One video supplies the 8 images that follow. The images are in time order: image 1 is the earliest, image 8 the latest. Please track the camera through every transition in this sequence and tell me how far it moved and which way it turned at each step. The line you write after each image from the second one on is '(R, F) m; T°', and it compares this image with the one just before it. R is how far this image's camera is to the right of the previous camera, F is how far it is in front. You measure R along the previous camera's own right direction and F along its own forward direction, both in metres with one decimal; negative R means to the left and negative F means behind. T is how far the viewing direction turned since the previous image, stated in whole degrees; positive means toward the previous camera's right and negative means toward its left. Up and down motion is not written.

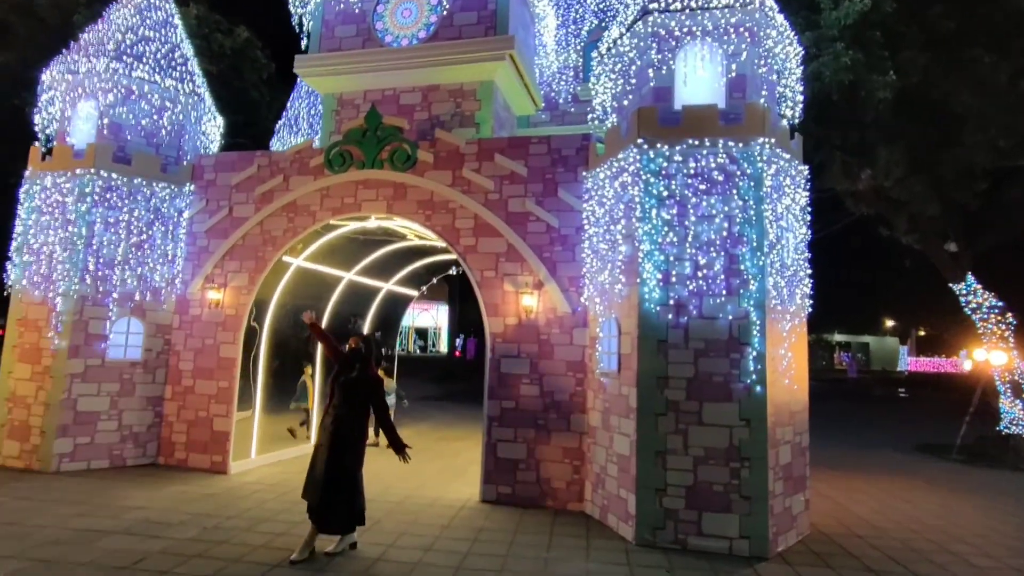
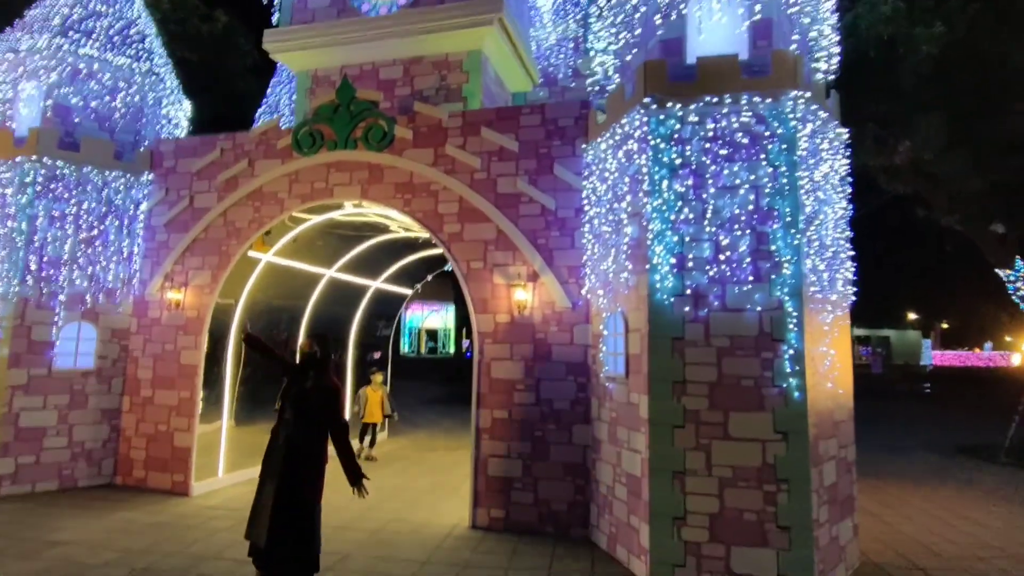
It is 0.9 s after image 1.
(+0.3, +1.2) m; -1°
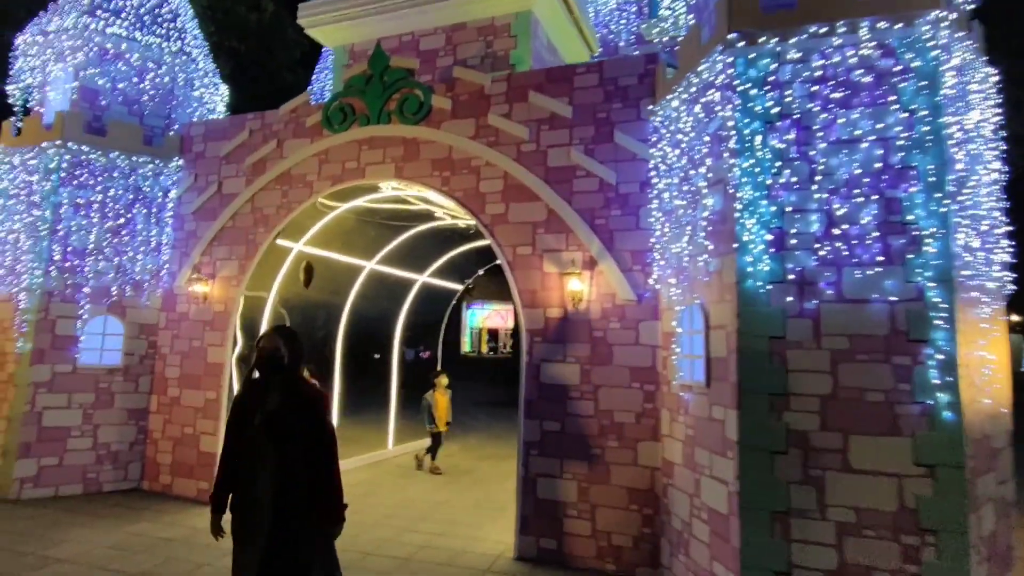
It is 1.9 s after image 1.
(+0.1, +1.1) m; -6°
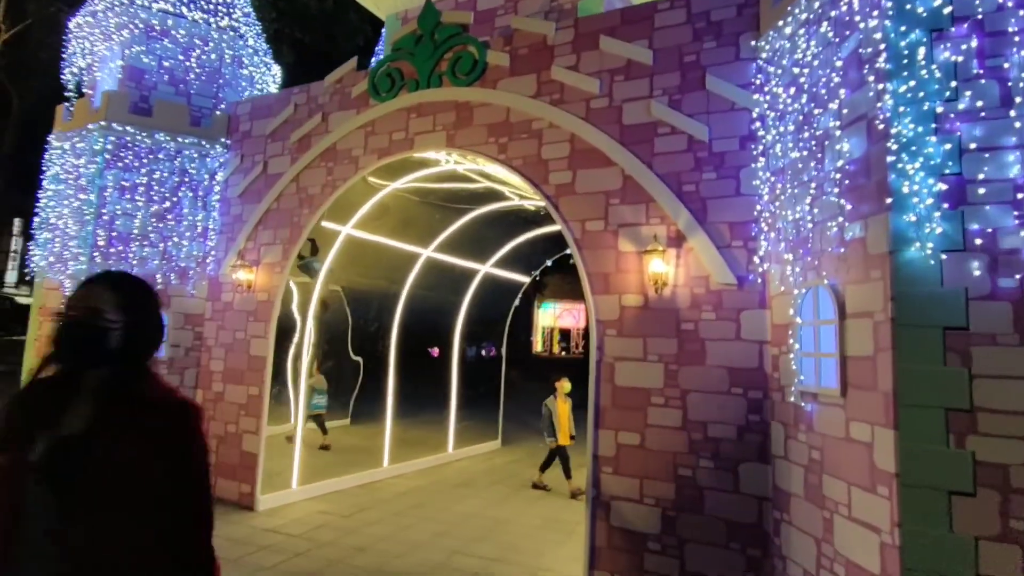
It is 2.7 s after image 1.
(0.0, +1.1) m; -7°
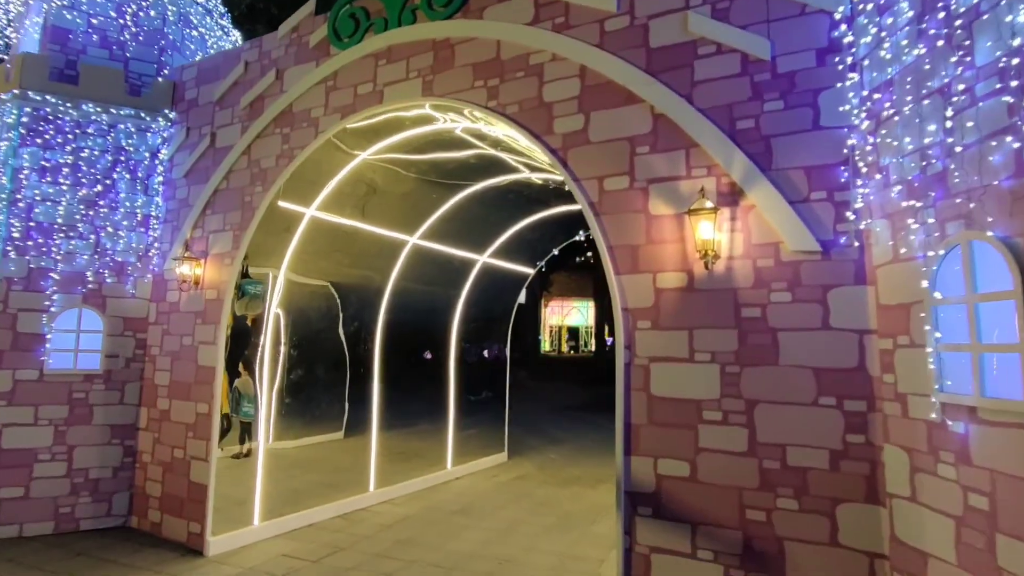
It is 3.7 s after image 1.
(+0.1, +1.4) m; -1°
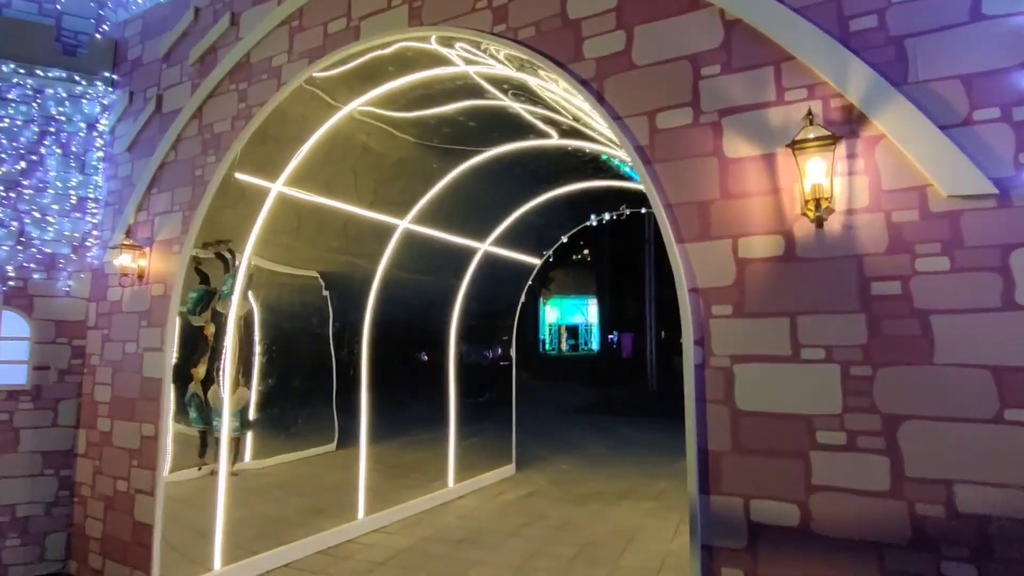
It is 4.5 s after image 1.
(-0.1, +1.1) m; 0°
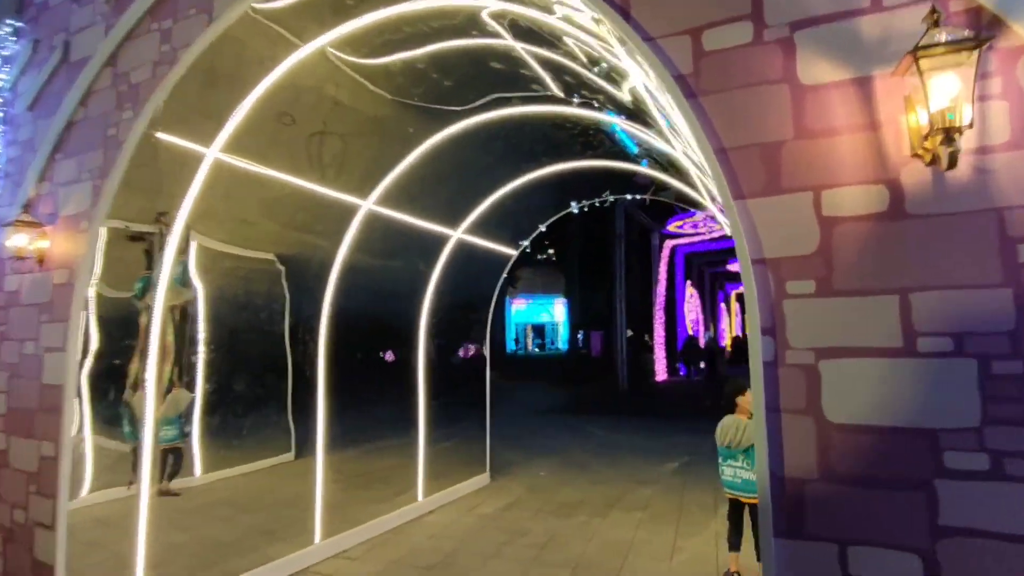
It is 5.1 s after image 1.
(-0.1, +0.8) m; +3°
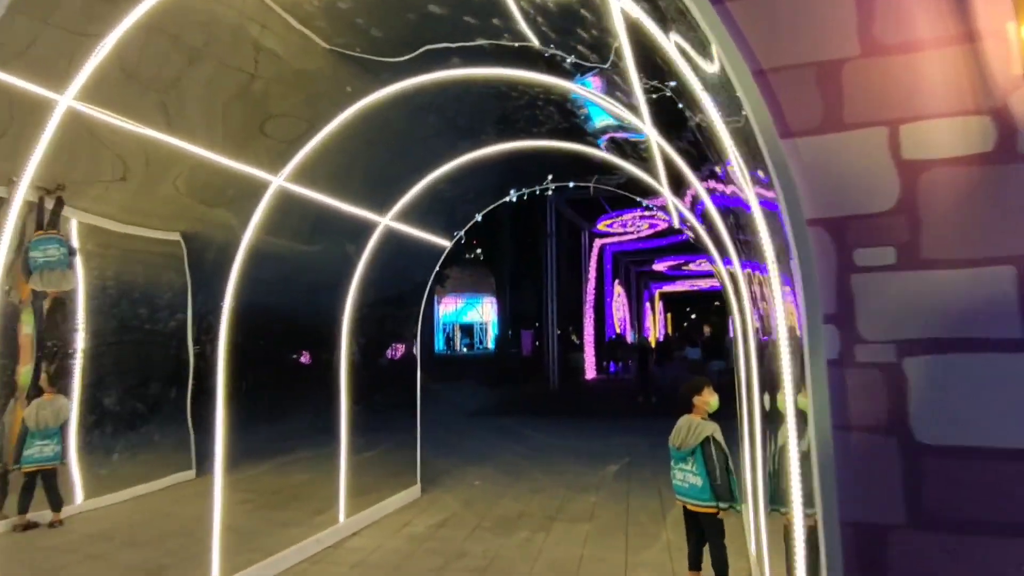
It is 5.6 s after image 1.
(-0.1, +0.7) m; +7°
